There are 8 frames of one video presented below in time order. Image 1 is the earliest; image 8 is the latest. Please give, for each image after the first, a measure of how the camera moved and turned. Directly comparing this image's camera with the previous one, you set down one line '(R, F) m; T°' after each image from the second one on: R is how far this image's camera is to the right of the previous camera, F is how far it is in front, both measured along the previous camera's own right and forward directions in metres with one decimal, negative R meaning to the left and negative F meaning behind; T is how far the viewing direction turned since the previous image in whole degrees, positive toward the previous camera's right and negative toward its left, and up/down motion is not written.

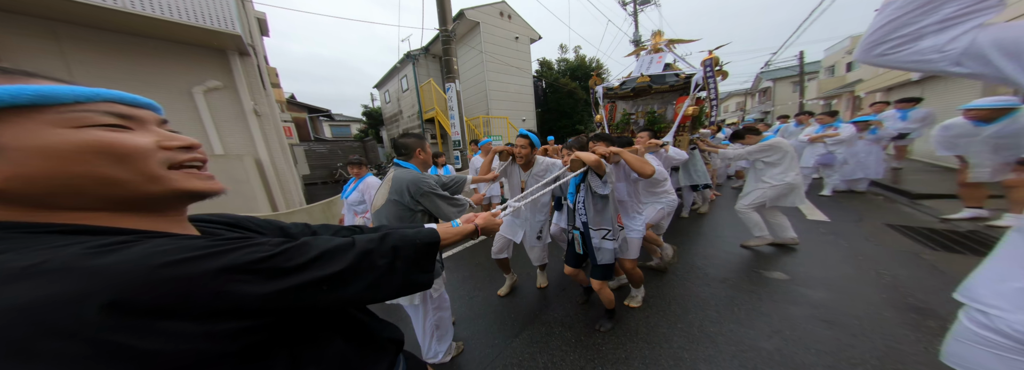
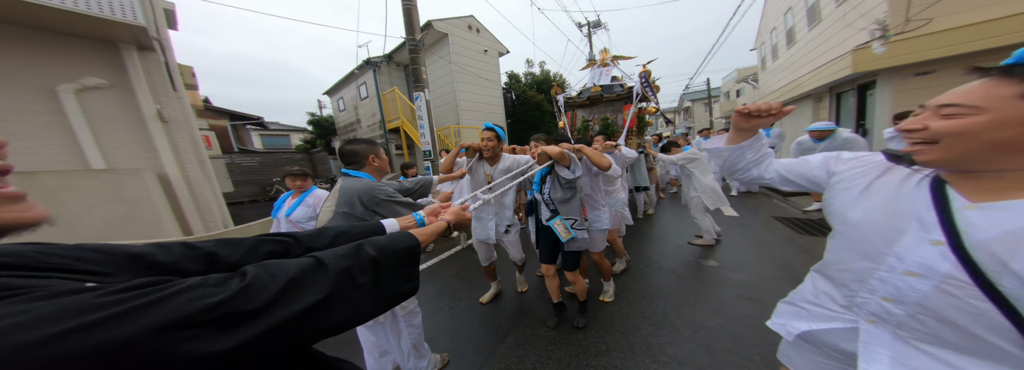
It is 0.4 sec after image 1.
(-0.2, -0.1) m; +9°
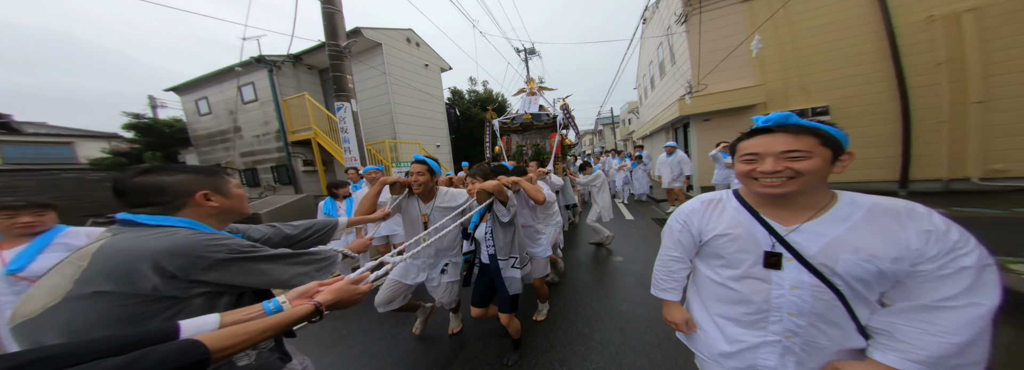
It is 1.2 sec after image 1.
(-0.3, -0.3) m; +18°
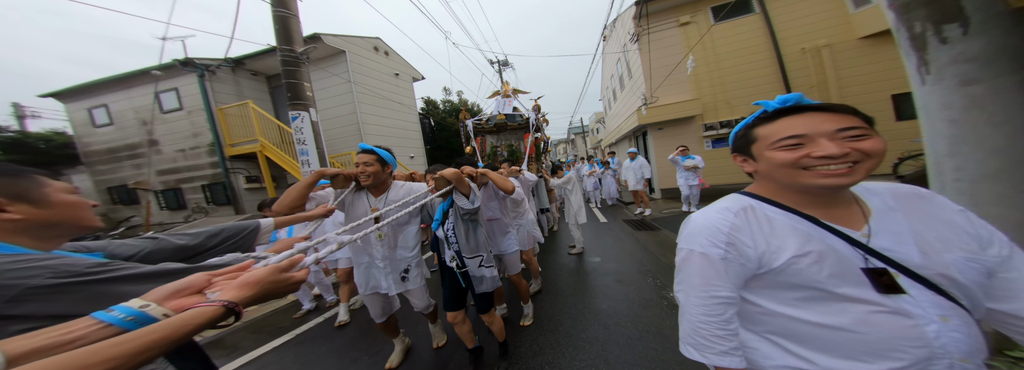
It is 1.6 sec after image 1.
(-0.1, -0.1) m; +8°
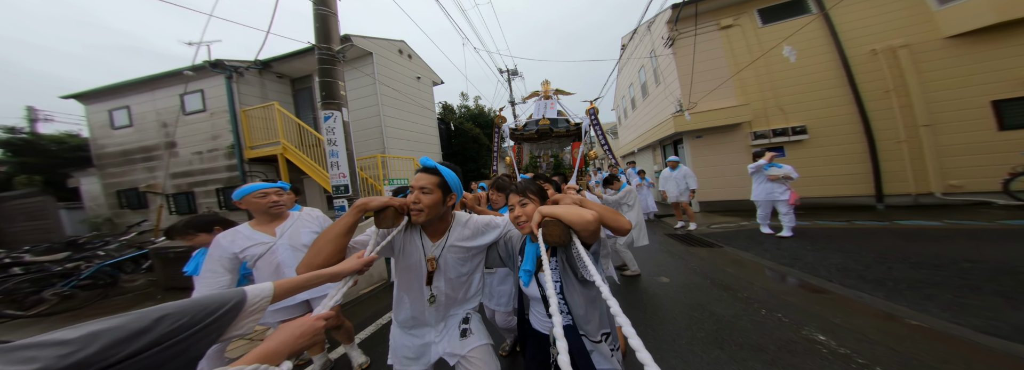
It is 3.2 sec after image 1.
(-1.1, +0.5) m; 0°
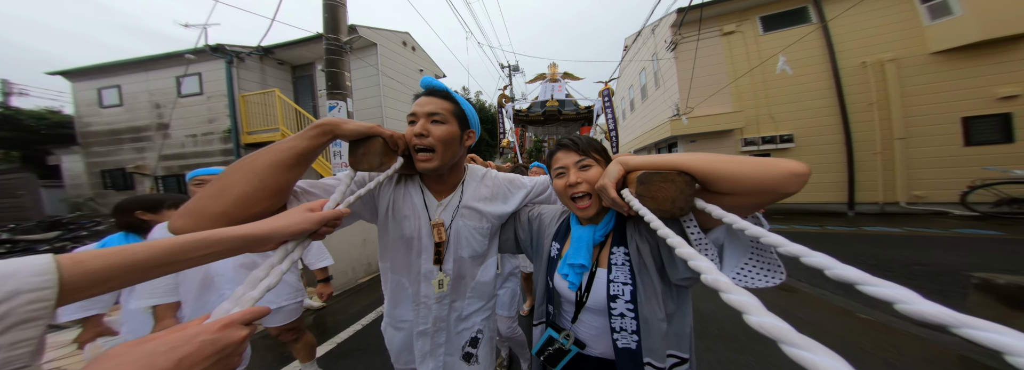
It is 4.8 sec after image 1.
(-0.1, -0.2) m; +1°
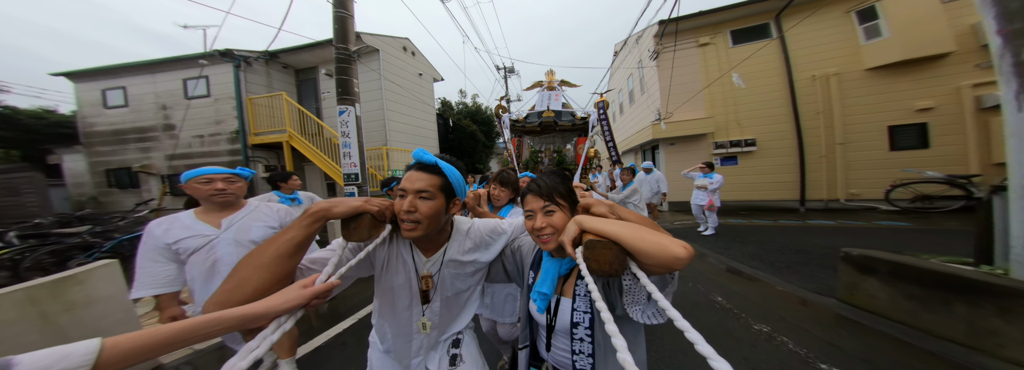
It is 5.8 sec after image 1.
(+0.2, -0.6) m; +1°
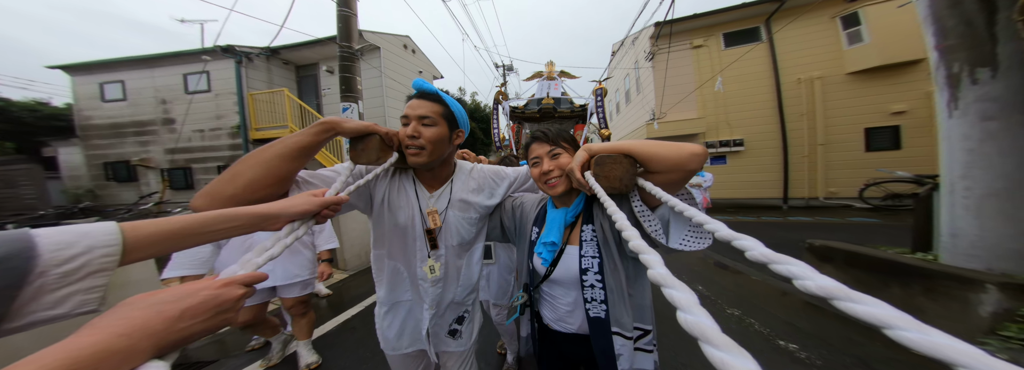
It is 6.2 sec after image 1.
(0.0, -0.2) m; +1°
